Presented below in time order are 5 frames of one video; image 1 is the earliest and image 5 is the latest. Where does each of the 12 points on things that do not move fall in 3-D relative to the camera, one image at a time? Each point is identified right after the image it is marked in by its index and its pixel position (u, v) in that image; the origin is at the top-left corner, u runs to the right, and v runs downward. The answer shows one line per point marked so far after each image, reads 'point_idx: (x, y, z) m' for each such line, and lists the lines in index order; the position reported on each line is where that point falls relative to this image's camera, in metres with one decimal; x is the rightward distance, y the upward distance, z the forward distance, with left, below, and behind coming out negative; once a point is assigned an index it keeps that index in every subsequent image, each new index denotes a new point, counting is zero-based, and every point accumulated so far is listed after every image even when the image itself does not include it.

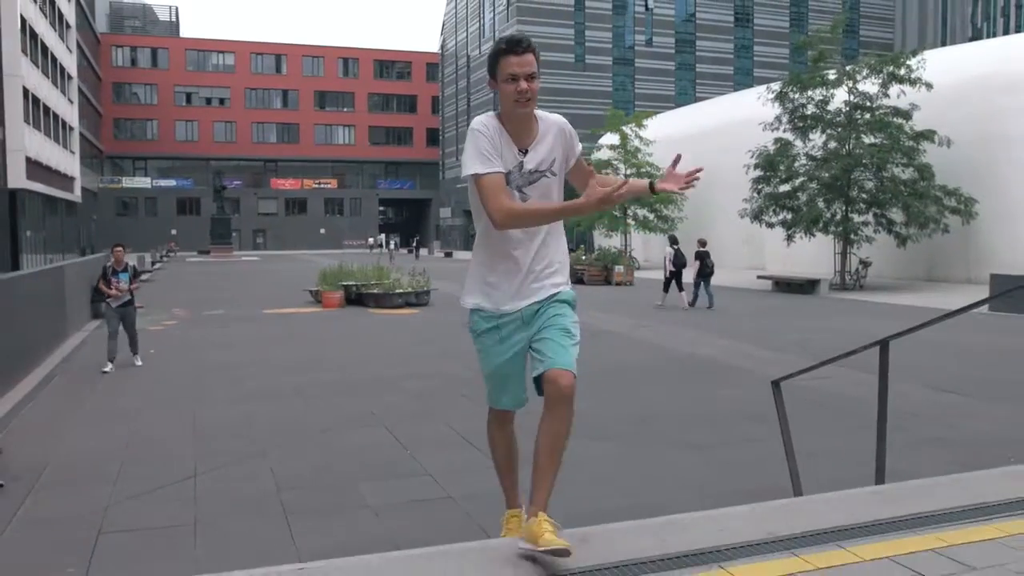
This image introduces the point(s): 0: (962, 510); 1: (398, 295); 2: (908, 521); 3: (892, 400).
0: (+1.8, -0.9, +3.2) m
1: (-2.7, -0.2, +19.0) m
2: (+1.5, -0.9, +3.1) m
3: (+3.8, -1.1, +7.9) m
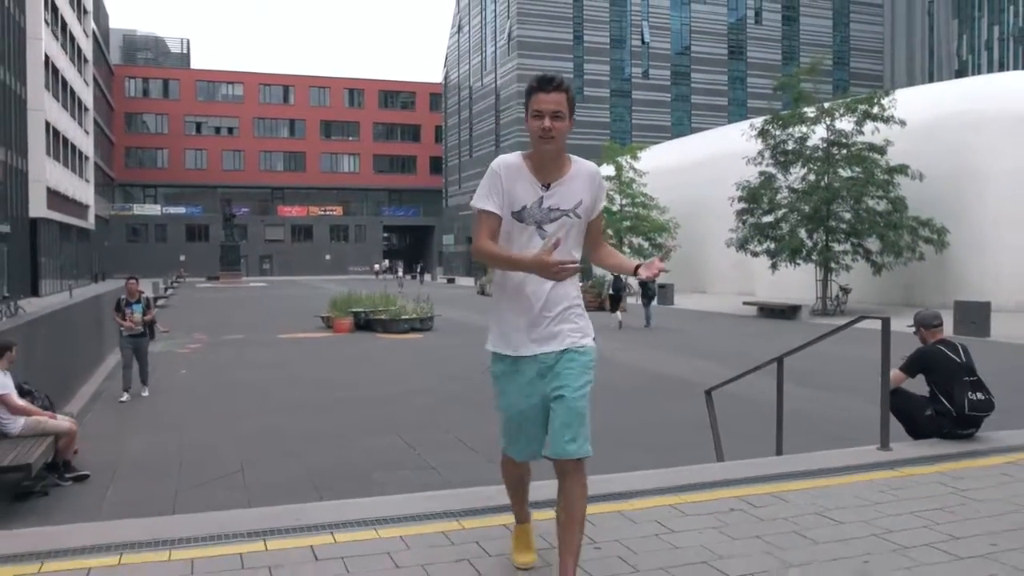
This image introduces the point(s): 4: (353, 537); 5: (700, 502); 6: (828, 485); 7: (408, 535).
0: (+1.7, -1.1, +4.7) m
1: (-2.7, -0.8, +20.4) m
2: (+1.4, -1.1, +4.5) m
3: (+3.7, -1.4, +9.3) m
4: (-0.7, -1.1, +3.8) m
5: (+0.9, -1.1, +4.1) m
6: (+1.7, -1.1, +4.4) m
7: (-0.5, -1.1, +3.8) m
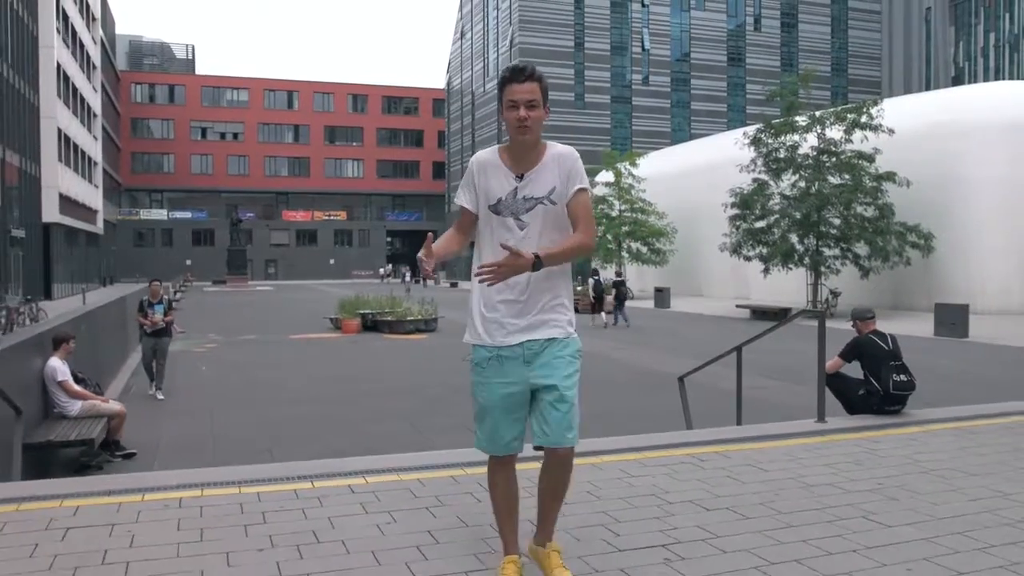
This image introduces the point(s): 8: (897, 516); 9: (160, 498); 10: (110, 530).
0: (+1.7, -1.0, +5.6) m
1: (-2.7, -0.9, +21.4) m
2: (+1.4, -1.0, +5.5) m
3: (+3.7, -1.4, +10.3) m
4: (-0.8, -1.1, +4.7) m
5: (+0.9, -1.1, +5.1) m
6: (+1.7, -1.1, +5.4) m
7: (-0.5, -1.1, +4.8) m
8: (+1.8, -1.1, +3.8) m
9: (-1.9, -1.1, +4.3) m
10: (-1.9, -1.1, +3.8) m
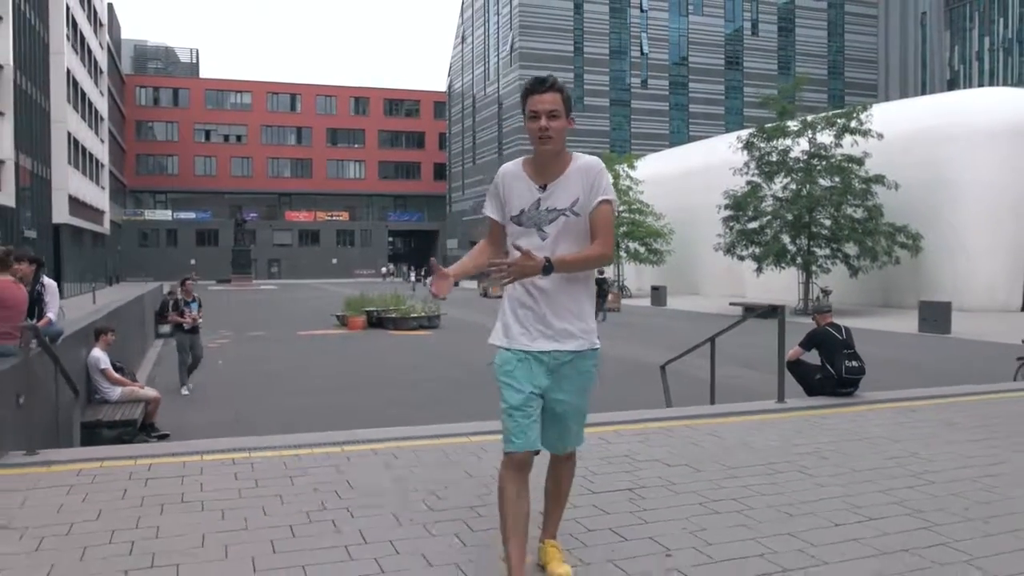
0: (+1.7, -1.0, +6.5) m
1: (-2.7, -0.8, +22.3) m
2: (+1.4, -1.0, +6.4) m
3: (+3.6, -1.4, +11.1) m
4: (-0.8, -1.1, +5.6) m
5: (+0.9, -1.0, +5.9) m
6: (+1.7, -1.0, +6.2) m
7: (-0.5, -1.1, +5.6) m
8: (+1.8, -1.1, +4.7) m
9: (-1.9, -1.1, +5.2) m
10: (-1.9, -1.1, +4.6) m
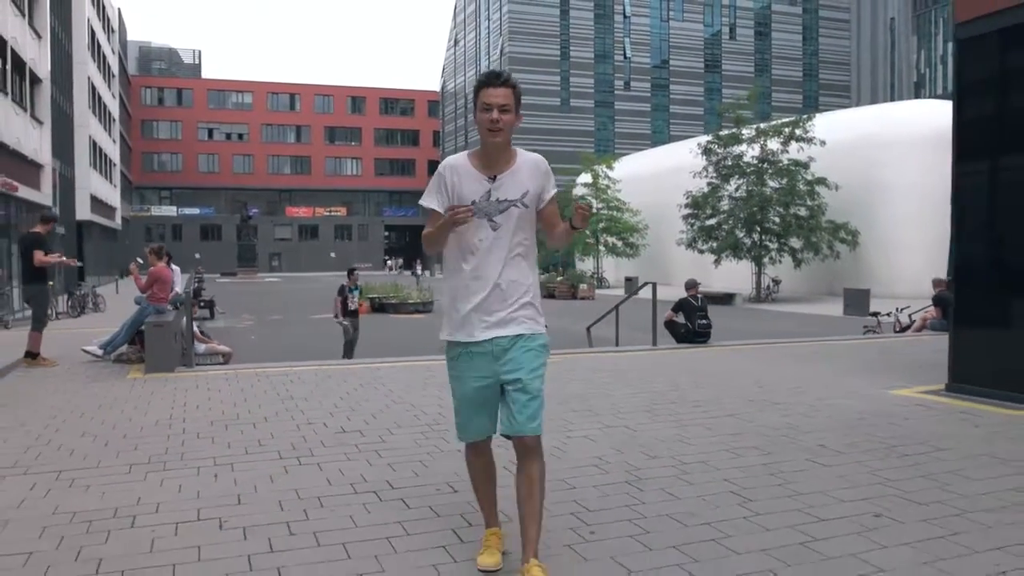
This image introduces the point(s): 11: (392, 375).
0: (+1.2, -0.8, +10.1) m
1: (-3.3, -0.5, +25.9) m
2: (+0.9, -0.8, +10.0) m
3: (+3.2, -1.2, +14.8) m
4: (-1.2, -0.9, +9.2) m
5: (+0.5, -0.8, +9.6) m
6: (+1.3, -0.8, +9.9) m
7: (-1.0, -0.9, +9.3) m
8: (+1.4, -0.9, +8.3) m
9: (-2.3, -0.9, +8.8) m
10: (-2.3, -0.9, +8.3) m
11: (-1.3, -0.9, +8.2) m
